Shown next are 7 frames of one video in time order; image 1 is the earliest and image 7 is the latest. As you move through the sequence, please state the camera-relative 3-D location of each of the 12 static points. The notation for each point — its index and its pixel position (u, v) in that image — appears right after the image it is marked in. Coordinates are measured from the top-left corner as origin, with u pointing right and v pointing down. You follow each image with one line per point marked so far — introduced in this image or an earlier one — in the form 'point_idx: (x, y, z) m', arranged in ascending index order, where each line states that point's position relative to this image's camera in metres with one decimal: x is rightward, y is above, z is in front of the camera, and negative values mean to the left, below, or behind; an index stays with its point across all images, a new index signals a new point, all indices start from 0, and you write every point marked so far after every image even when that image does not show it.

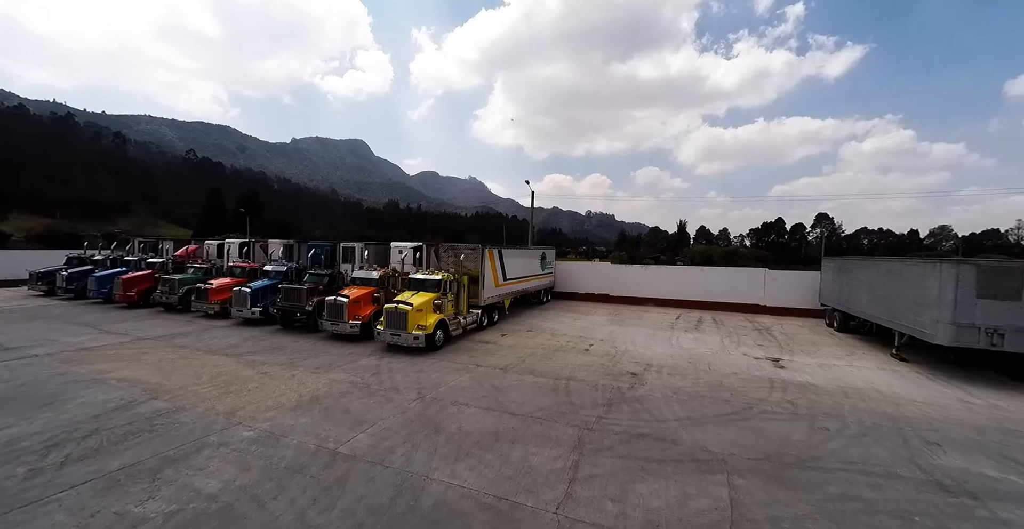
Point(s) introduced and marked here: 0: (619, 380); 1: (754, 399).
0: (+2.0, -2.2, +7.1) m
1: (+4.1, -2.3, +6.4) m
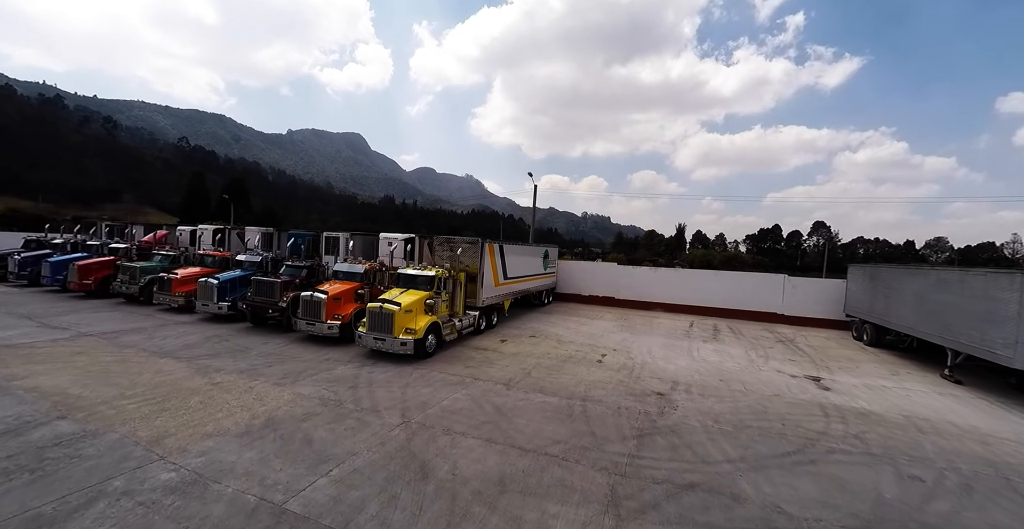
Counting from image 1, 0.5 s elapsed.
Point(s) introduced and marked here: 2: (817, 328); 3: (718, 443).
0: (+2.1, -2.2, +6.0) m
1: (+4.2, -2.4, +5.2) m
2: (+11.1, -2.3, +13.7) m
3: (+2.7, -2.3, +4.8) m
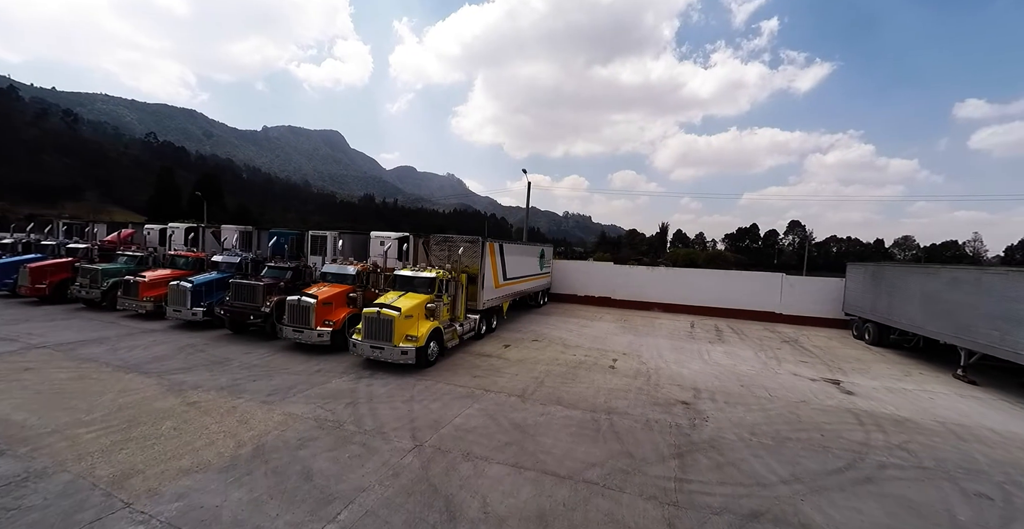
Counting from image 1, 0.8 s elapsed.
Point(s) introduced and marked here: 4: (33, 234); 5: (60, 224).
0: (+2.4, -2.2, +5.5) m
1: (+4.5, -2.3, +4.9) m
2: (+11.0, -2.3, +13.7) m
3: (+3.0, -2.3, +4.4) m
4: (-18.5, +1.2, +14.6) m
5: (-17.2, +1.6, +14.4) m
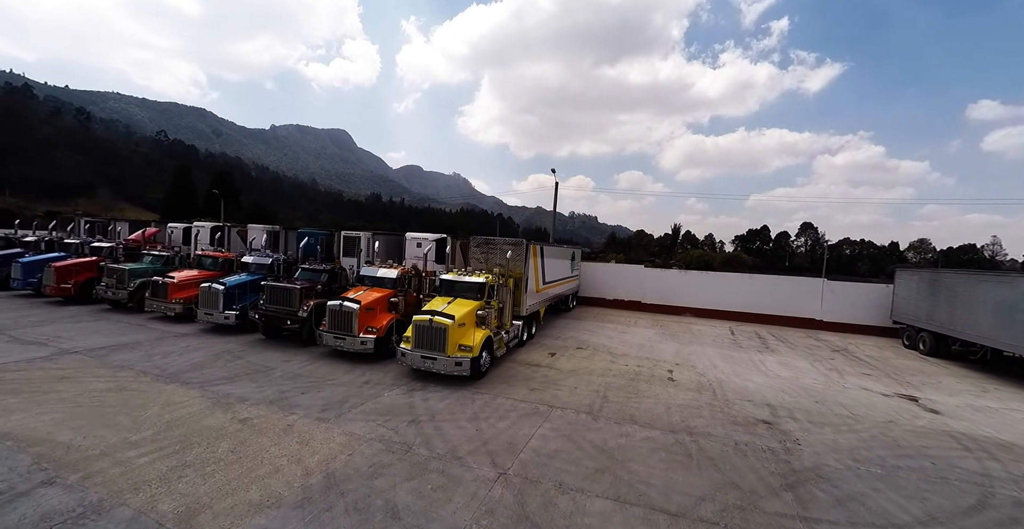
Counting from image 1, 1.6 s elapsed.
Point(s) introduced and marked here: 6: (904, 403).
0: (+3.3, -2.3, +5.1) m
1: (+5.4, -2.5, +4.4) m
2: (+12.0, -2.4, +13.1) m
3: (+3.9, -2.4, +3.9) m
4: (-17.4, +1.2, +14.3) m
5: (-16.1, +1.6, +14.1) m
6: (+7.0, -2.5, +6.7) m
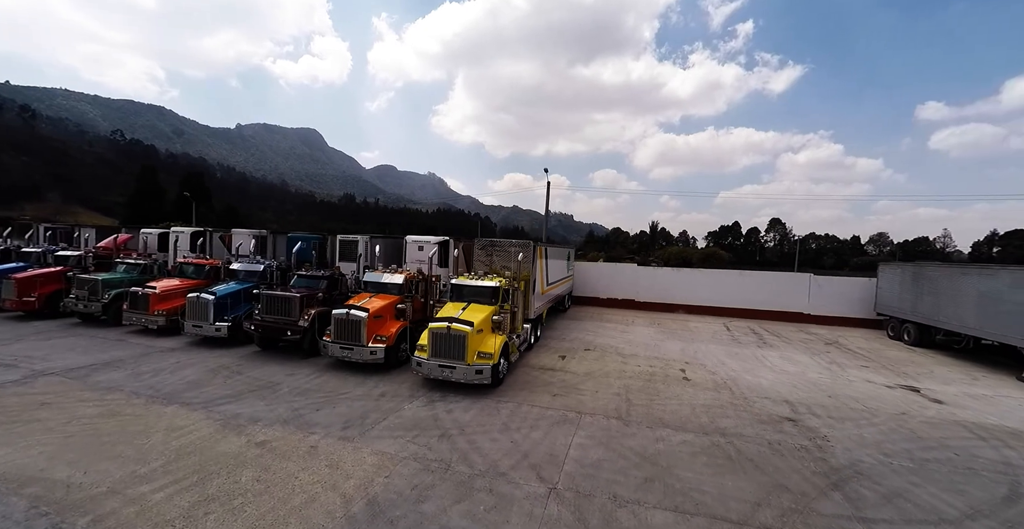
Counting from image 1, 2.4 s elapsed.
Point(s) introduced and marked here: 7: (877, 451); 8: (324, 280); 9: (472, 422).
0: (+3.7, -2.3, +5.1) m
1: (+5.9, -2.4, +4.5) m
2: (+12.0, -2.2, +13.6) m
3: (+4.4, -2.4, +4.0) m
4: (-17.6, +0.8, +13.2) m
5: (-16.3, +1.2, +13.0) m
6: (+7.3, -2.4, +7.0) m
7: (+4.6, -2.4, +4.7) m
8: (-4.1, -0.3, +8.2) m
9: (-0.5, -2.1, +5.0) m
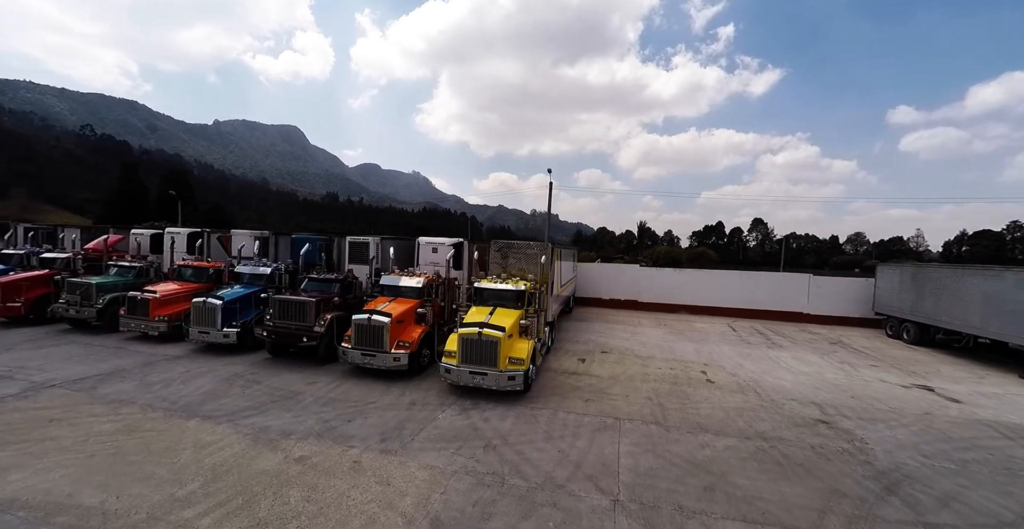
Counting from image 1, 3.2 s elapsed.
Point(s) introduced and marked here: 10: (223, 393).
0: (+4.3, -2.4, +5.1) m
1: (+6.5, -2.5, +4.6) m
2: (+12.2, -2.3, +13.9) m
3: (+5.0, -2.4, +4.0) m
4: (-17.3, +0.7, +12.4) m
5: (-16.0, +1.2, +12.3) m
6: (+7.8, -2.4, +7.1) m
7: (+5.1, -2.4, +4.8) m
8: (-3.7, -0.4, +7.9) m
9: (0.0, -2.1, +4.9) m
10: (-4.4, -1.9, +5.8) m
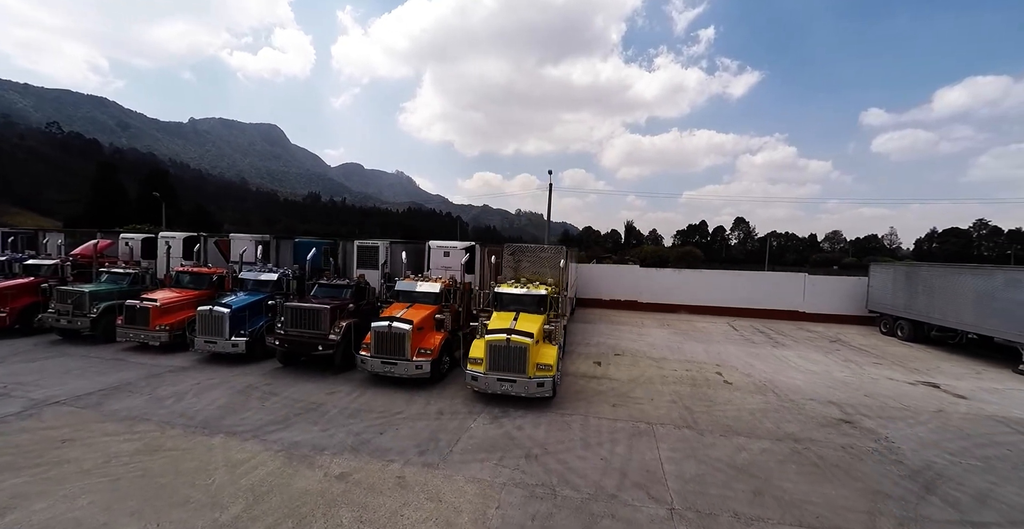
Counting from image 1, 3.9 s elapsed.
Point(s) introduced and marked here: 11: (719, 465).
0: (+4.7, -2.4, +5.2) m
1: (+6.9, -2.5, +4.8) m
2: (+12.3, -2.2, +14.3) m
3: (+5.5, -2.5, +4.2) m
4: (-17.1, +0.5, +11.7) m
5: (-15.9, +0.9, +11.6) m
6: (+8.2, -2.4, +7.3) m
7: (+5.6, -2.4, +4.9) m
8: (-3.3, -0.5, +7.7) m
9: (+0.5, -2.2, +4.8) m
10: (-4.0, -2.1, +5.5) m
11: (+2.4, -2.3, +4.4) m
